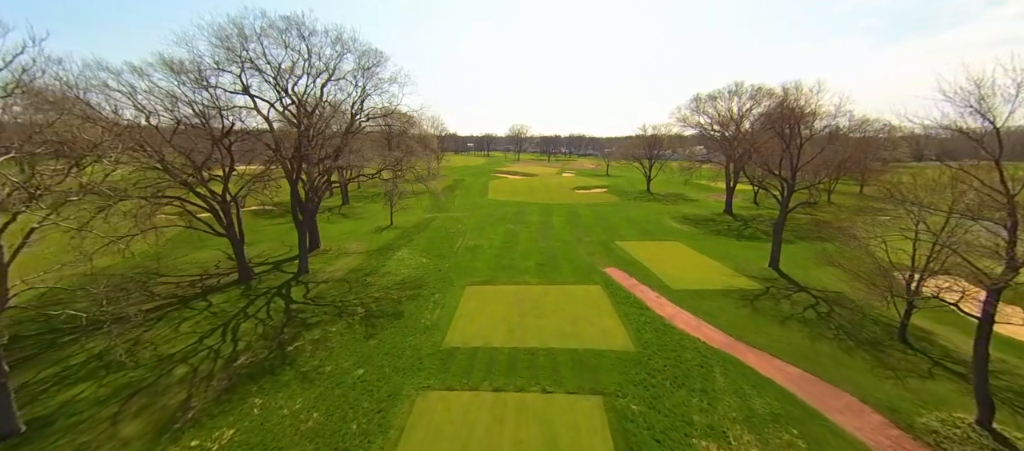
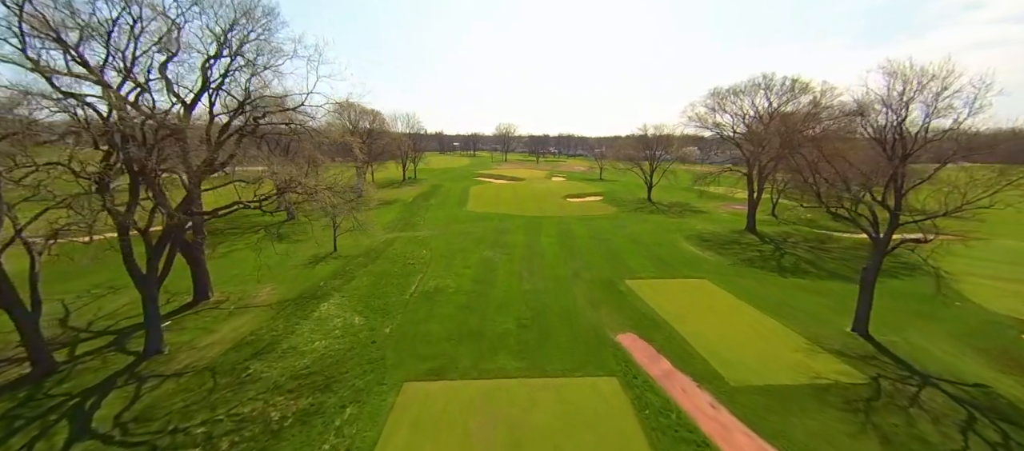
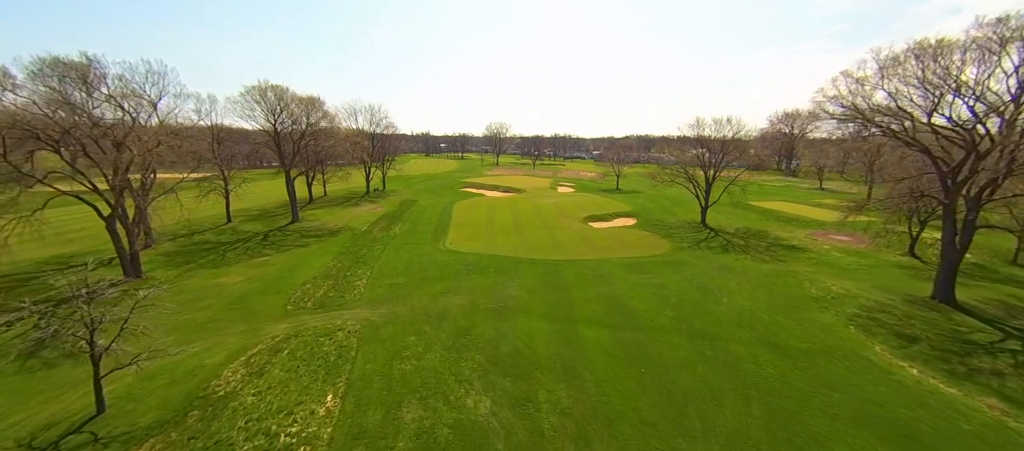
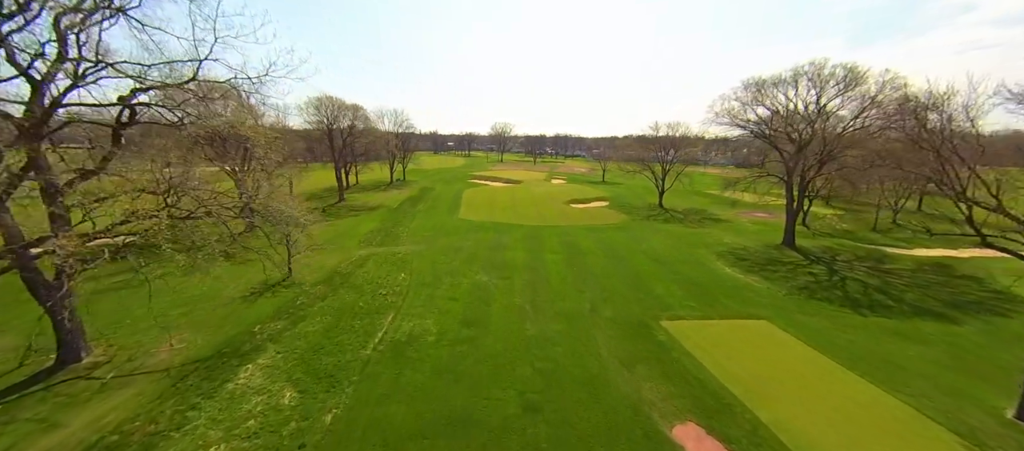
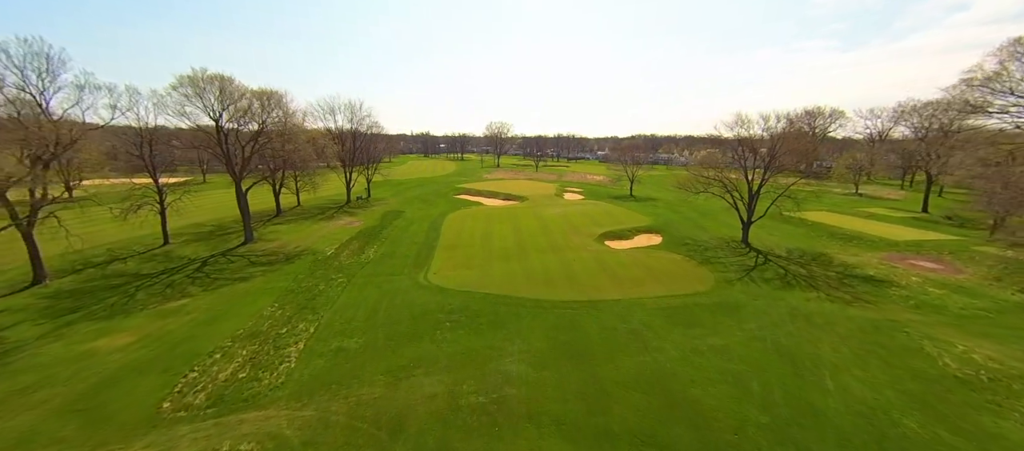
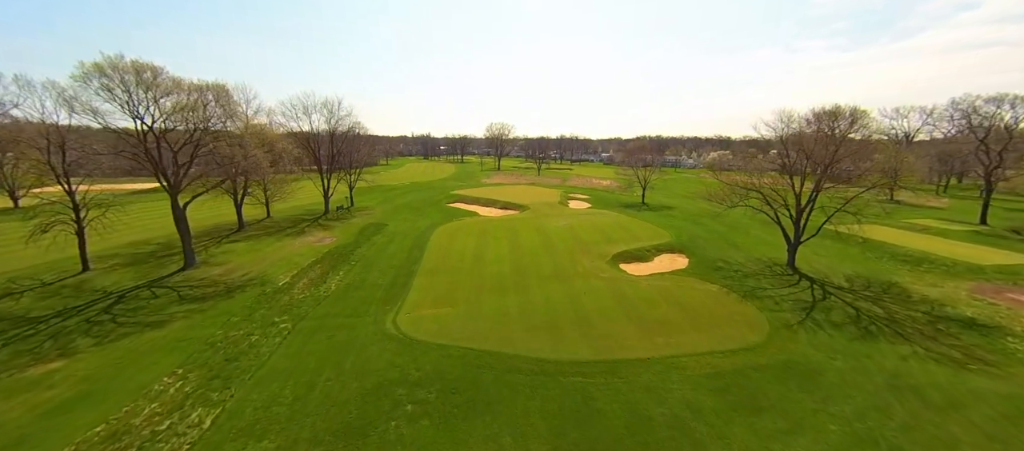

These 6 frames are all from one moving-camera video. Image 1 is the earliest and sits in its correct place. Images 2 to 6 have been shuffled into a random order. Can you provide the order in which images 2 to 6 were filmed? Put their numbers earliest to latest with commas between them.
2, 4, 3, 5, 6
